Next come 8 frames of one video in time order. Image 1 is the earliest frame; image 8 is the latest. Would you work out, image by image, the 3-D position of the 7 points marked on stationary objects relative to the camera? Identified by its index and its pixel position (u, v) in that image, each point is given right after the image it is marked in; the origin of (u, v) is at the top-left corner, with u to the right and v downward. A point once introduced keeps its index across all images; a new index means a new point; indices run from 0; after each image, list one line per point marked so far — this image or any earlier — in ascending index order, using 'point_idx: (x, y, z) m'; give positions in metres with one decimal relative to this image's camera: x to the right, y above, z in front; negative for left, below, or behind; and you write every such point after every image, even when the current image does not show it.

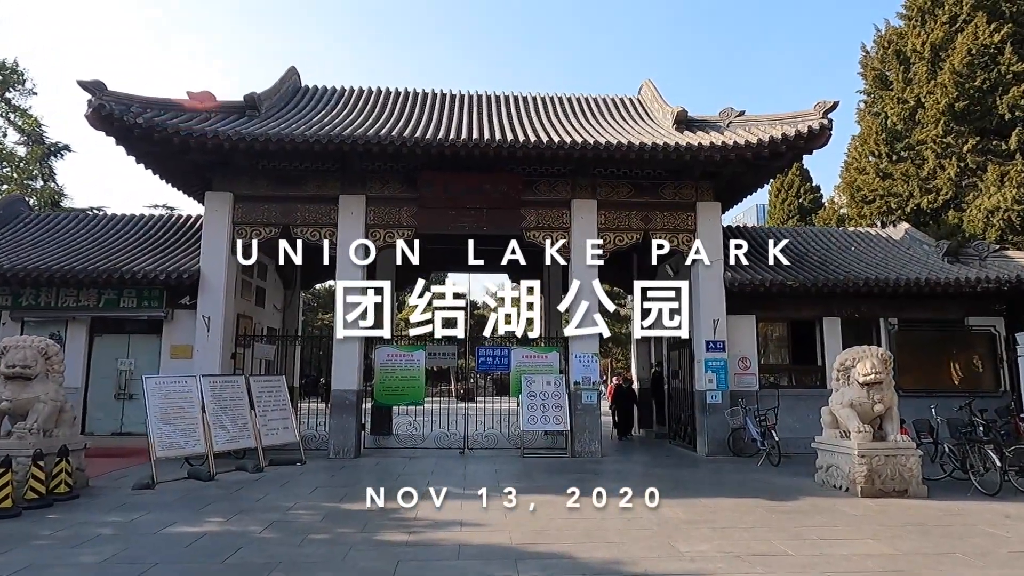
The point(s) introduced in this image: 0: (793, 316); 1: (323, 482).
0: (+4.9, -0.5, +11.5) m
1: (-2.4, -2.4, +8.4) m
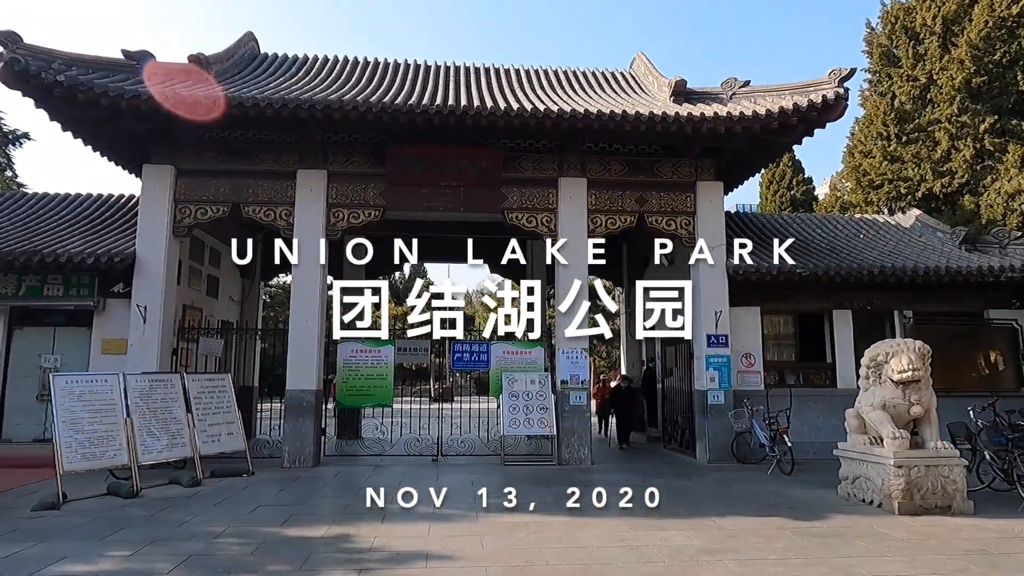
0: (+4.6, -0.3, +10.5) m
1: (-2.6, -2.3, +7.1) m
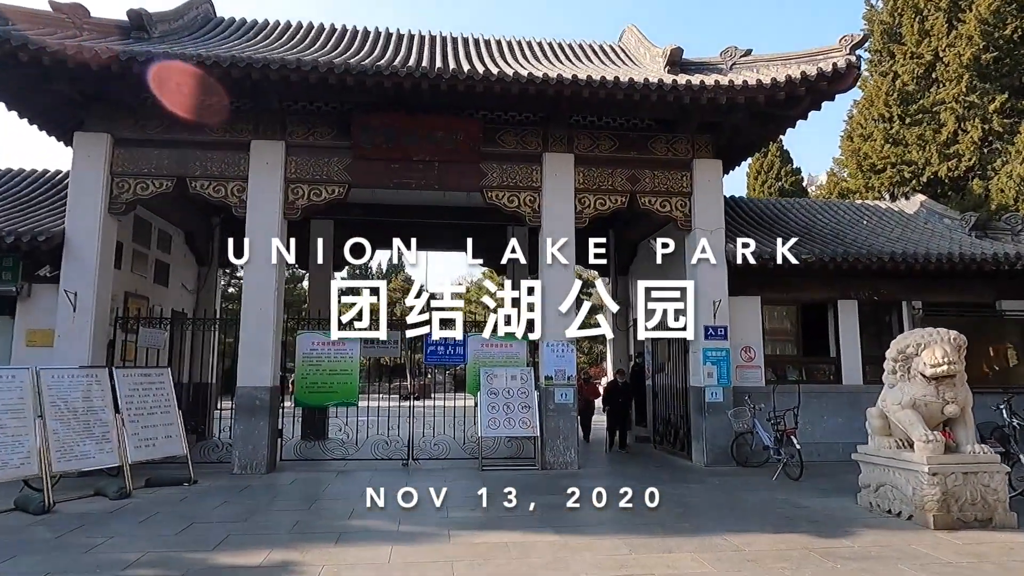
0: (+4.3, -0.1, +9.7) m
1: (-2.8, -2.1, +6.1) m
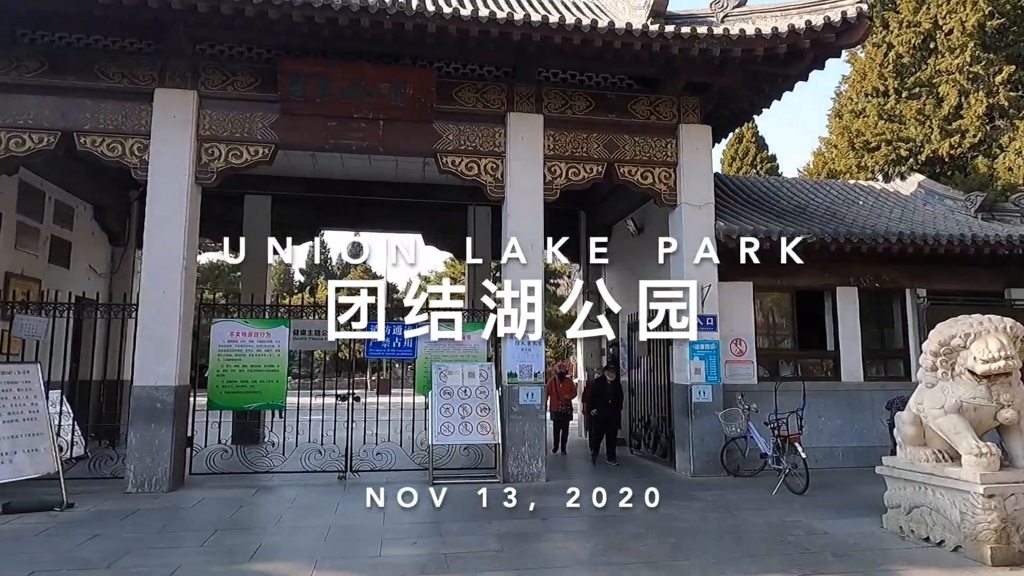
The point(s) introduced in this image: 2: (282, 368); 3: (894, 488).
0: (+3.7, +0.1, +8.6) m
1: (-3.2, -1.9, +4.7) m
2: (-2.6, -0.9, +7.4) m
3: (+3.0, -1.6, +5.3) m
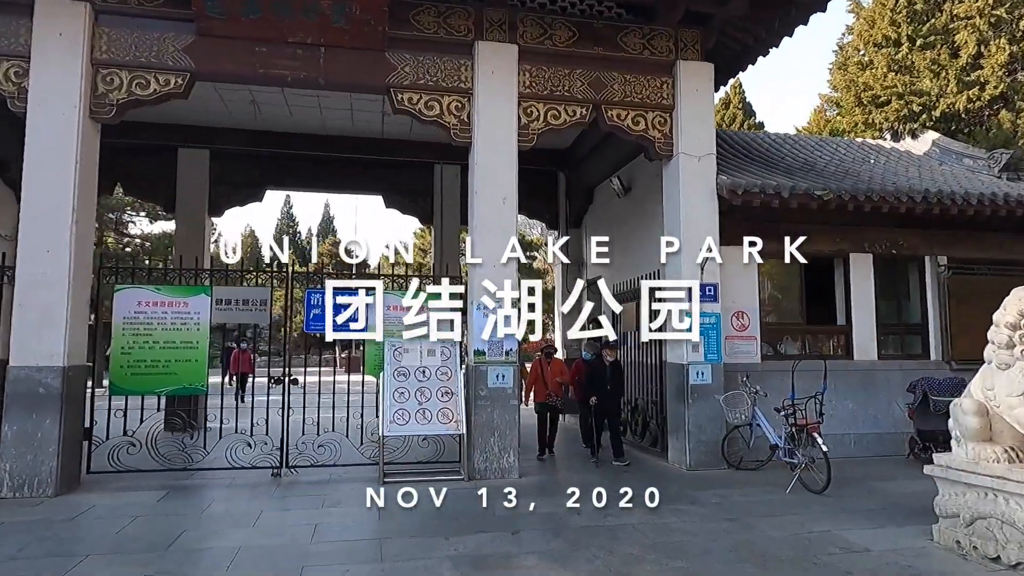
0: (+3.4, +0.4, +7.6) m
1: (-3.4, -1.6, +3.5) m
2: (-2.9, -0.5, +6.2) m
3: (+2.8, -1.3, +4.2) m
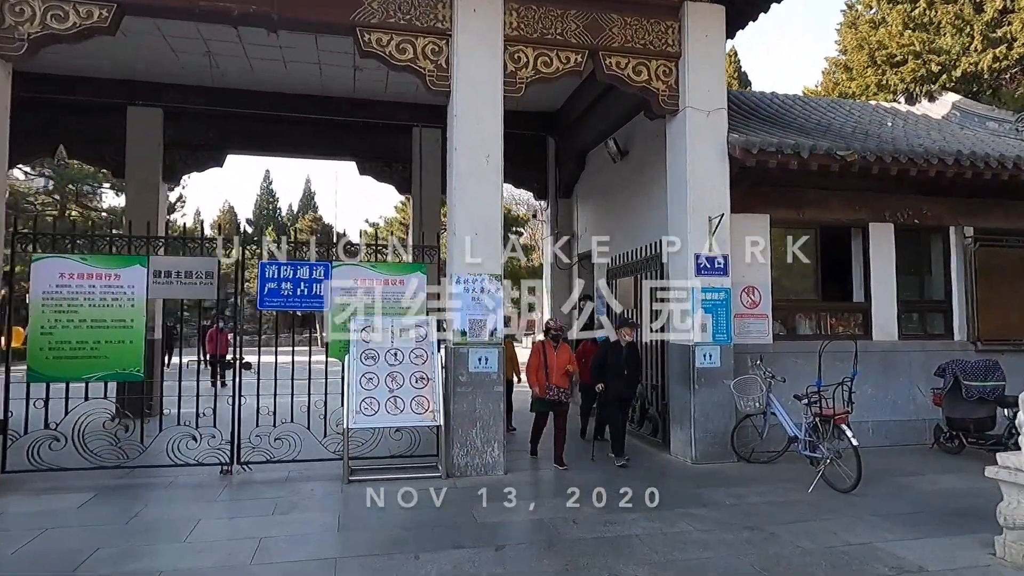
0: (+3.2, +0.7, +6.8) m
1: (-3.4, -1.4, +2.7) m
2: (-3.0, -0.3, +5.4) m
3: (+2.7, -1.1, +3.6) m
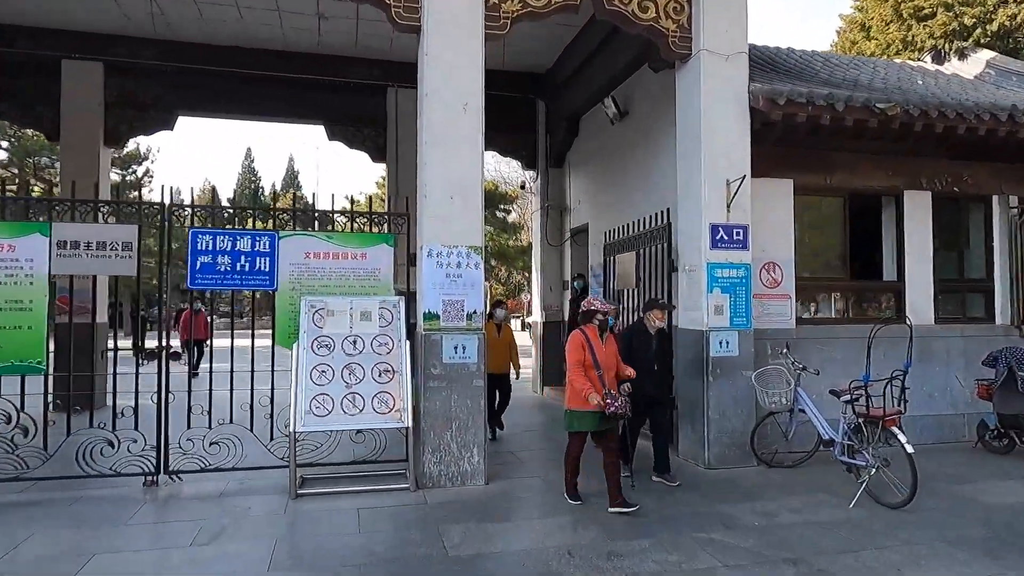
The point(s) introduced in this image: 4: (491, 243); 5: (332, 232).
0: (+3.1, +0.9, +6.0) m
1: (-3.5, -1.3, +1.7) m
2: (-3.1, -0.1, +4.4) m
3: (+2.6, -1.0, +2.7) m
4: (-0.6, +1.2, +18.1) m
5: (-1.3, +0.4, +4.8) m
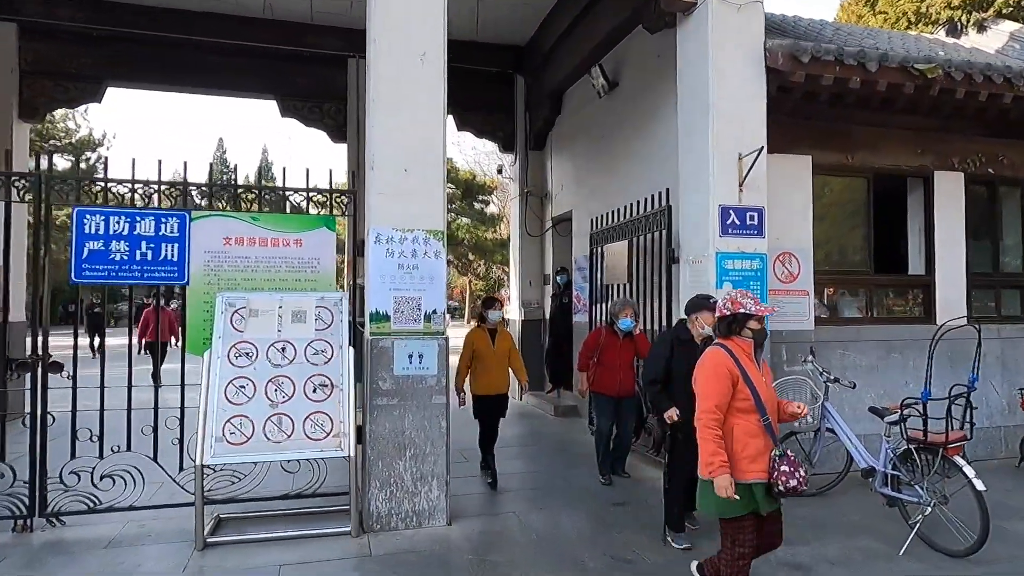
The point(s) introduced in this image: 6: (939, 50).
0: (+2.9, +1.0, +5.2) m
1: (-3.6, -1.3, +0.8) m
2: (-3.3, -0.1, +3.4) m
3: (+2.5, -1.0, +1.9) m
4: (-1.1, +1.3, +17.2) m
5: (-1.5, +0.4, +3.9) m
6: (+4.3, +2.4, +6.7) m
